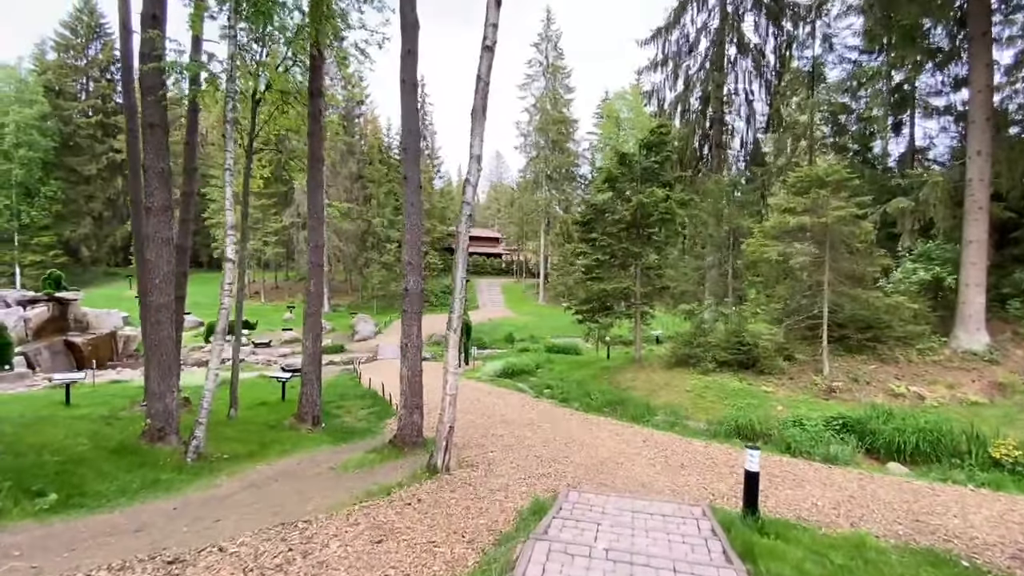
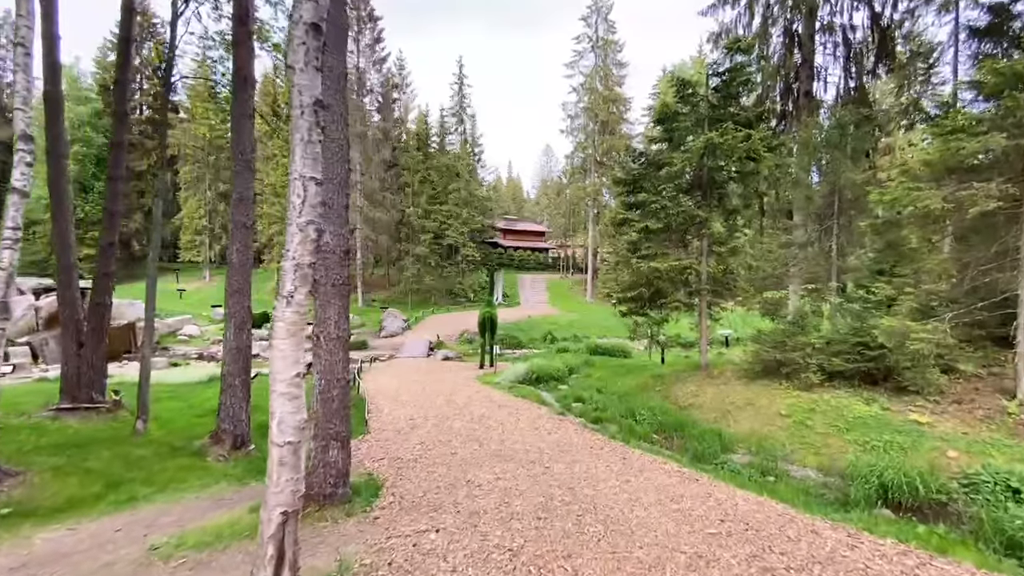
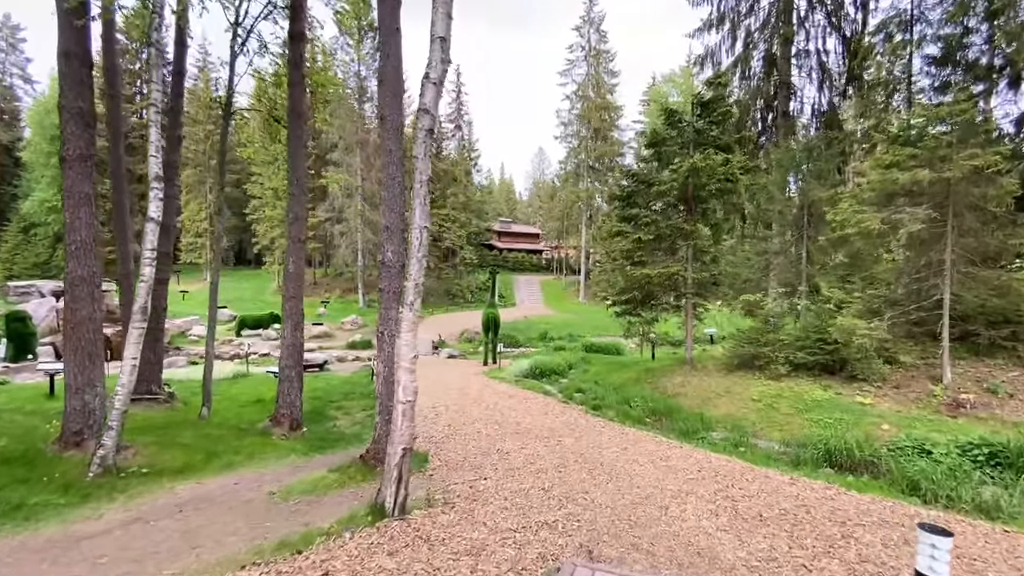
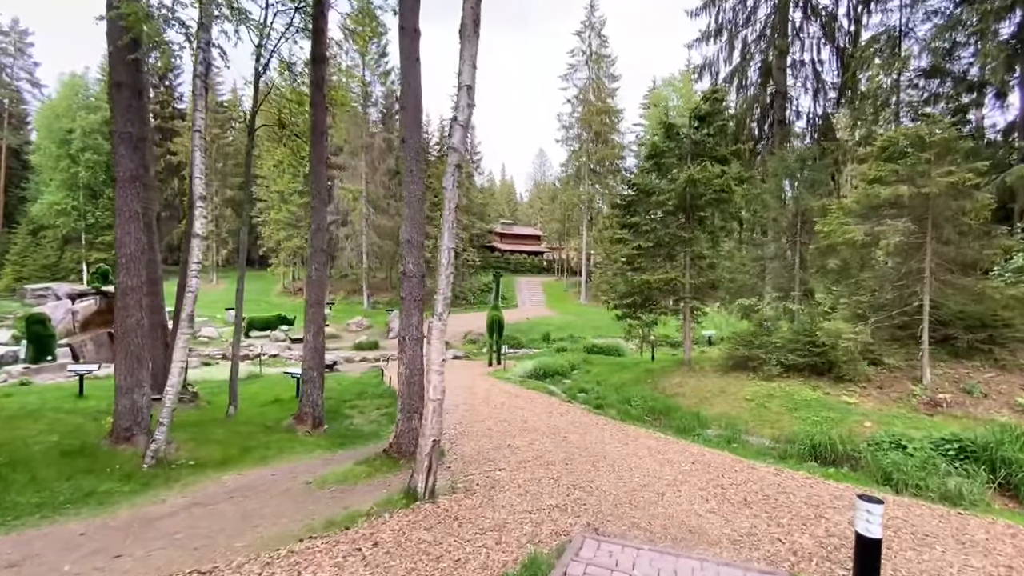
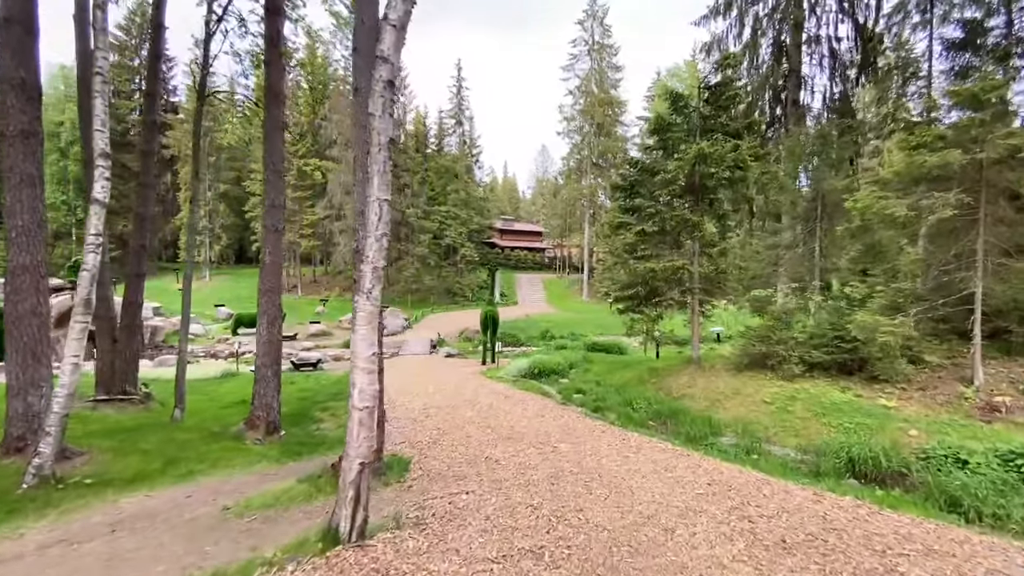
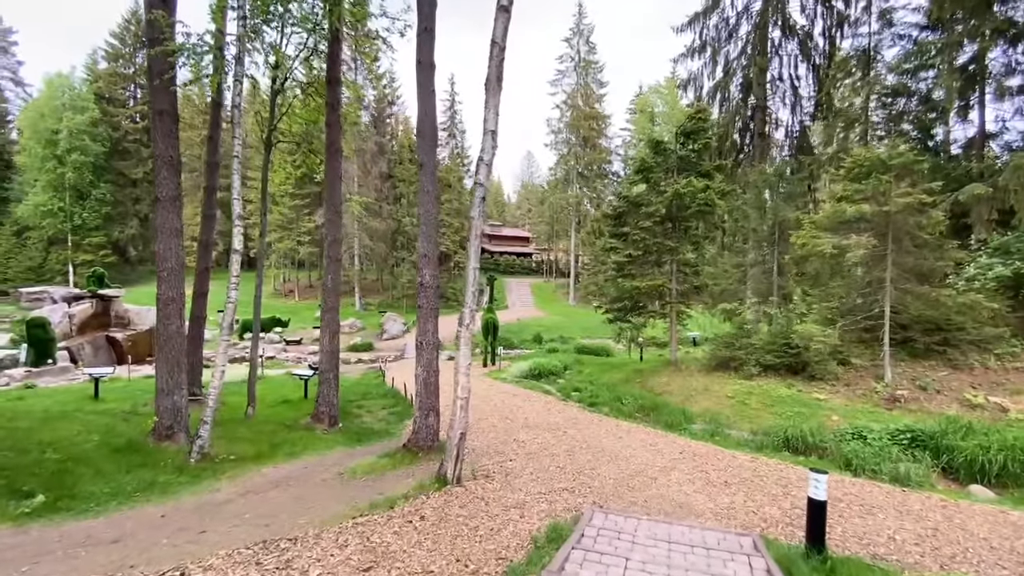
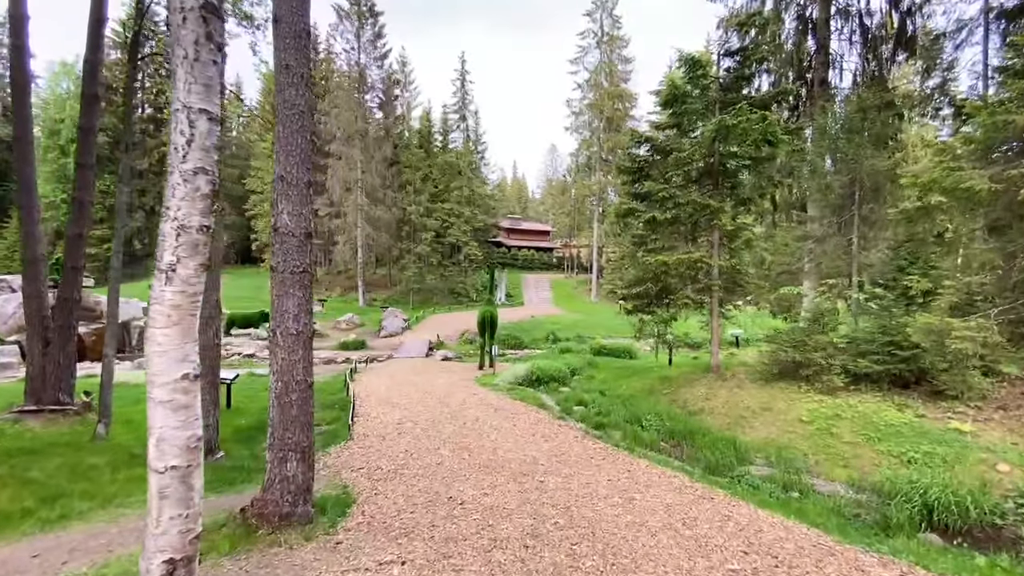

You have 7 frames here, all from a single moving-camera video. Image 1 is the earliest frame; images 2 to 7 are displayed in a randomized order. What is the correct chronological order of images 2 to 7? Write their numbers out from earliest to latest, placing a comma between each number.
6, 4, 3, 5, 2, 7
